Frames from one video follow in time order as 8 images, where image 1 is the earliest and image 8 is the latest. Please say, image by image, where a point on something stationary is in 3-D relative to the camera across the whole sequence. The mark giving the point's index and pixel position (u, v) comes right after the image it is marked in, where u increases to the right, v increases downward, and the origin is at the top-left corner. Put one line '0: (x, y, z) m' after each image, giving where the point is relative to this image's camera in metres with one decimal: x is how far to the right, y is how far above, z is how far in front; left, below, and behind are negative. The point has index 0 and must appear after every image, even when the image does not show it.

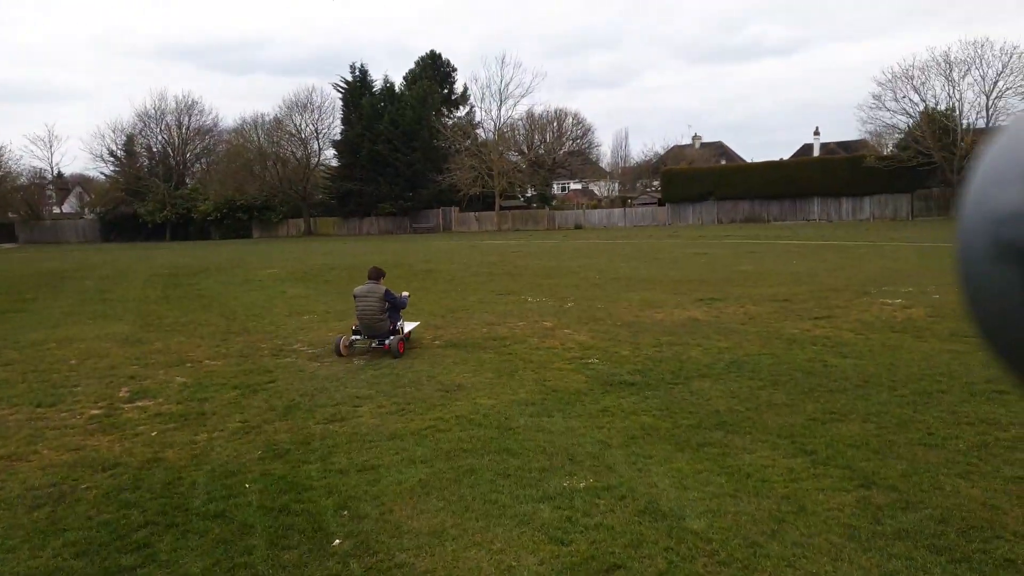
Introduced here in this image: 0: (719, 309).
0: (+3.8, -0.4, +14.9) m
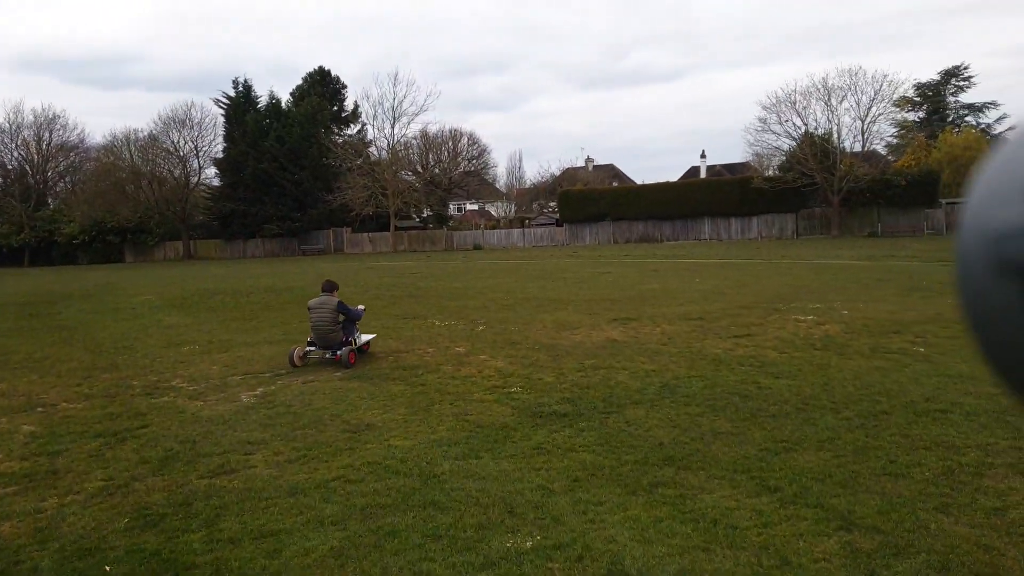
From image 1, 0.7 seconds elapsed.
0: (+2.2, -0.7, +14.4) m
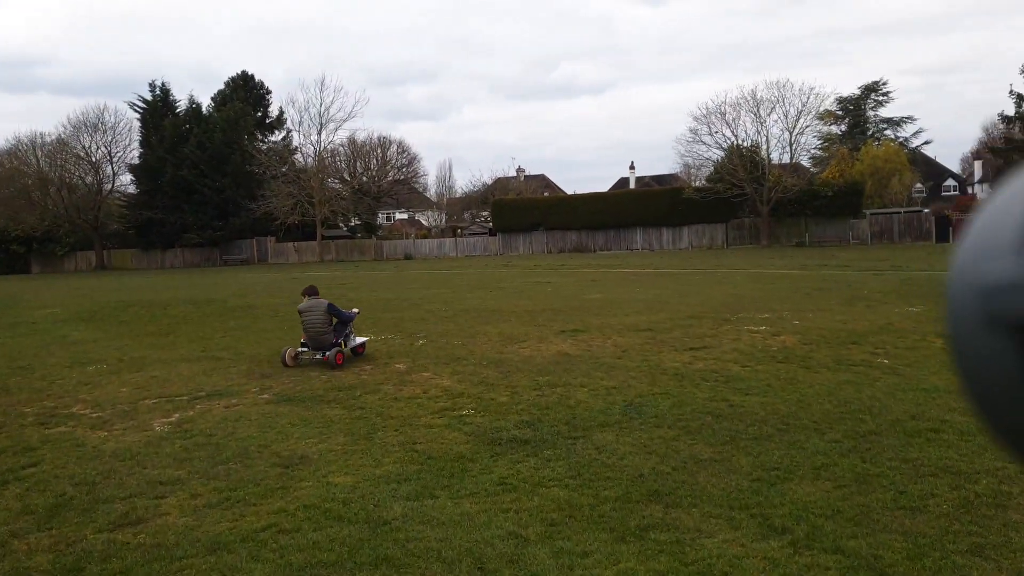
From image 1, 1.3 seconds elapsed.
0: (+1.2, -0.9, +13.6) m
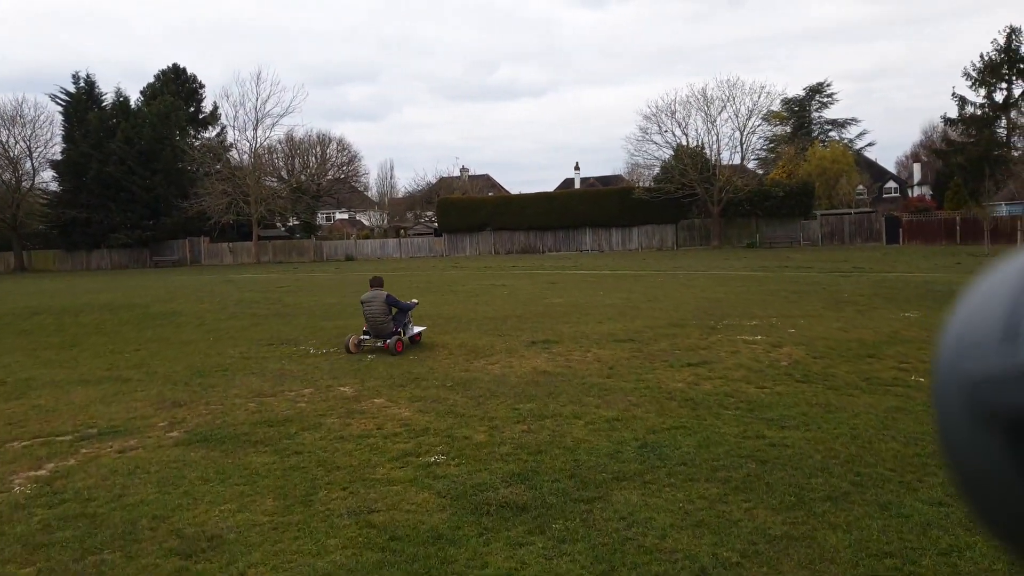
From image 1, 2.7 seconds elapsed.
0: (+0.7, -1.0, +11.8) m
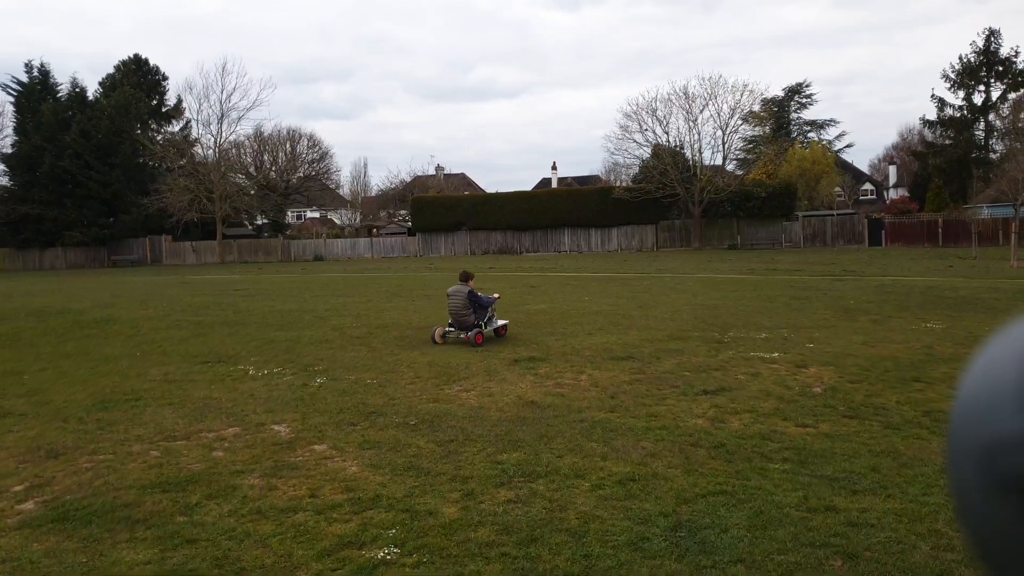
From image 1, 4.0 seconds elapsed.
0: (+0.5, -1.1, +9.9) m
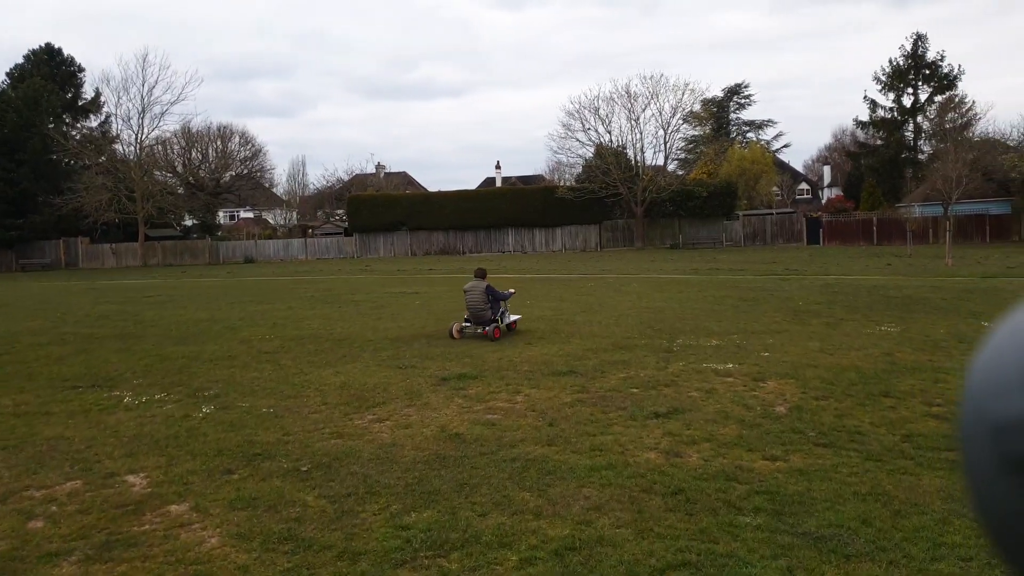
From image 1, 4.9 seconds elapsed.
0: (-0.3, -1.2, +8.6) m
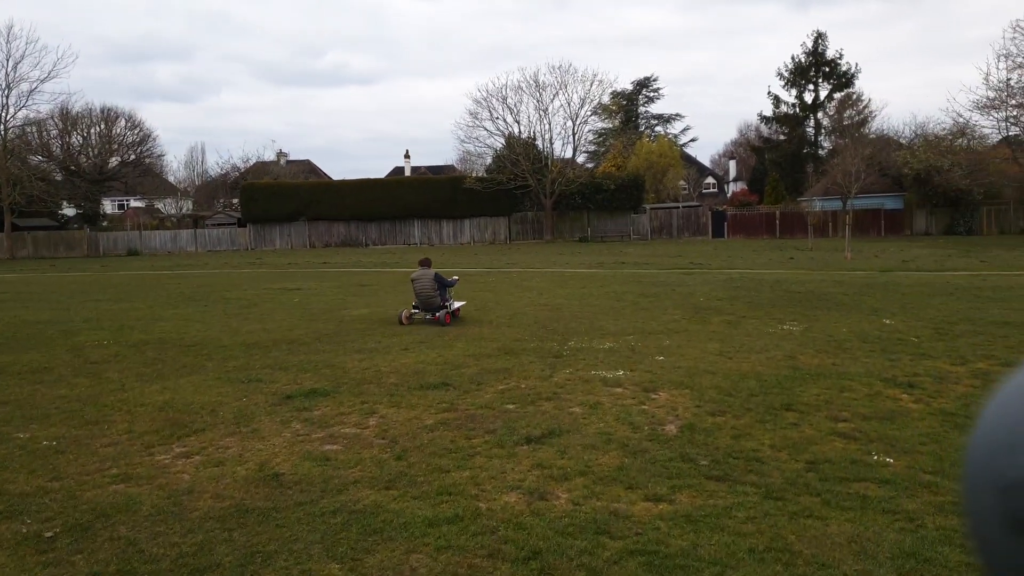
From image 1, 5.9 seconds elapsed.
0: (-1.7, -1.2, +7.2) m
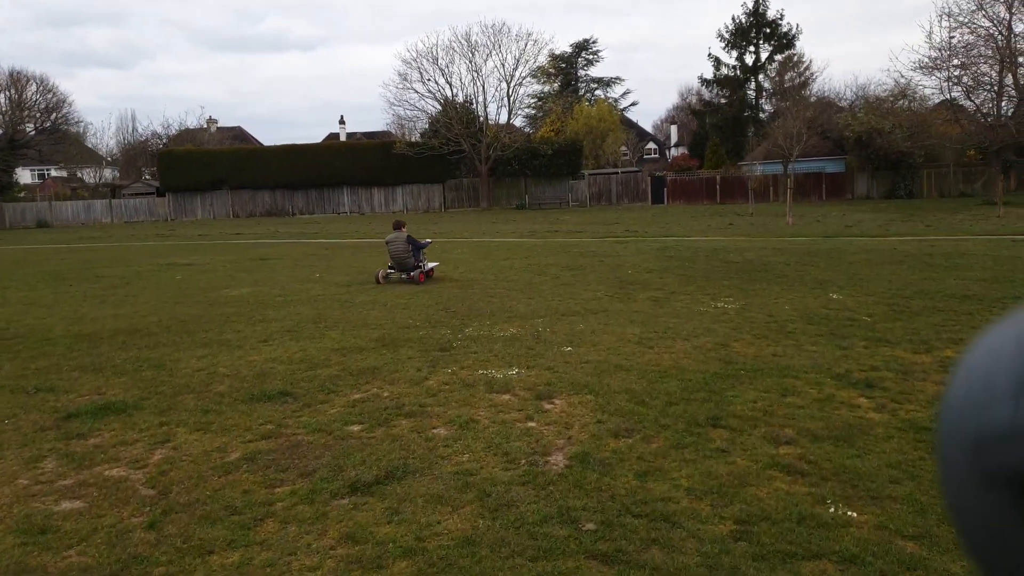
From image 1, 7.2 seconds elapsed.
0: (-2.8, -1.1, +5.3) m
